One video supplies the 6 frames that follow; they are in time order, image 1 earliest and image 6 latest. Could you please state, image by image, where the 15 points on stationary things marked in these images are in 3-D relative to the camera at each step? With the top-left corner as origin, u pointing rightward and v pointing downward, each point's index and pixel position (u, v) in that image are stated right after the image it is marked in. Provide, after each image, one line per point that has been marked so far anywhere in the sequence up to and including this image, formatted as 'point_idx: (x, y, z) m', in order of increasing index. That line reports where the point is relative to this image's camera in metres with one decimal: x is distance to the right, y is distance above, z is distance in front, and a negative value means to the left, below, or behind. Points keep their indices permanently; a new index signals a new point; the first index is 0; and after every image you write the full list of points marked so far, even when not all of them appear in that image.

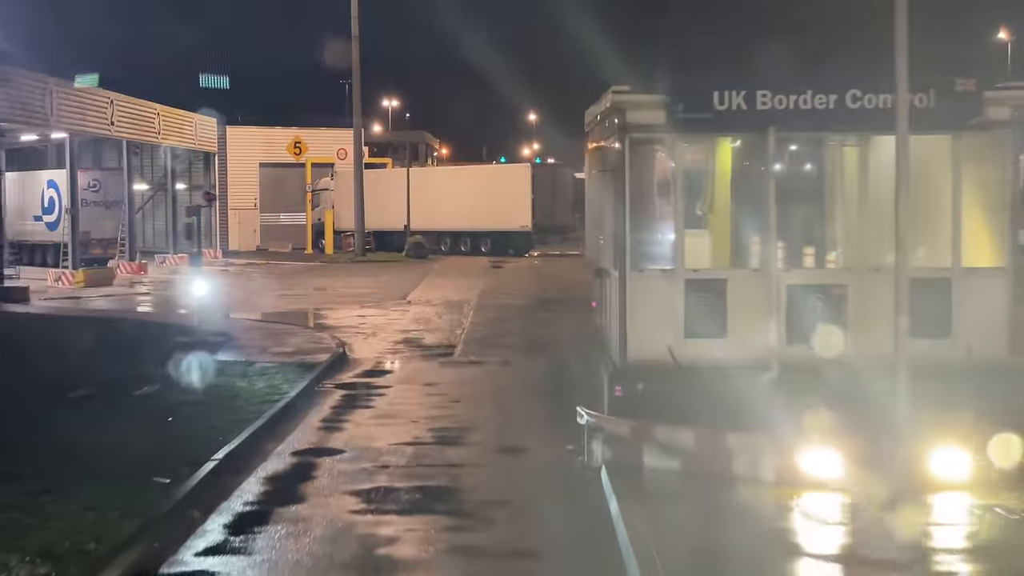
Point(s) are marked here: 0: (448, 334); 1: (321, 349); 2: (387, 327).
0: (-0.9, -0.6, +18.7) m
1: (-2.2, -0.7, +15.9) m
2: (-1.8, -0.6, +19.5) m
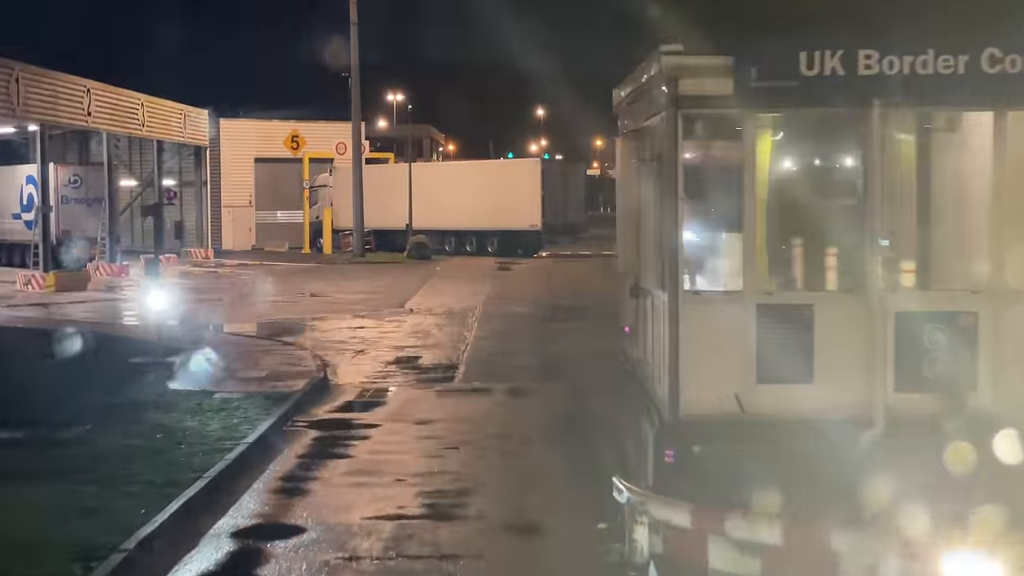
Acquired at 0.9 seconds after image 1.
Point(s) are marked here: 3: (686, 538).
0: (-0.8, -0.7, +16.3) m
1: (-2.1, -0.8, +13.5) m
2: (-1.7, -0.7, +17.2) m
3: (+0.8, -1.1, +6.1) m
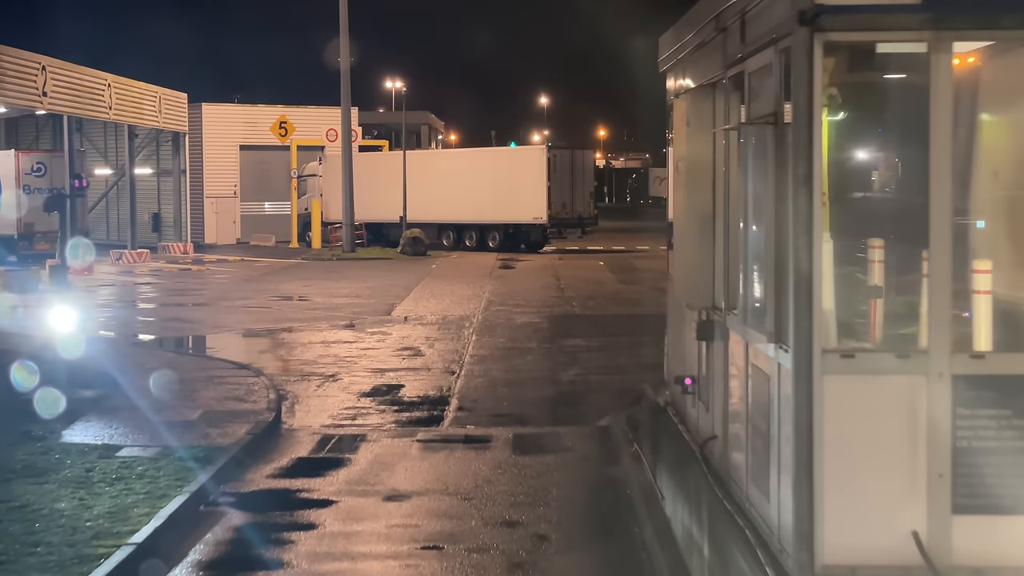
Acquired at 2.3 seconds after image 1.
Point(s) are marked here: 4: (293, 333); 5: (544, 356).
0: (-0.7, -0.9, +13.3) m
1: (-2.1, -1.0, +10.5) m
2: (-1.7, -0.8, +14.2) m
3: (+0.8, -1.3, +3.1) m
4: (-2.8, -0.6, +17.4) m
5: (+0.3, -0.7, +14.5) m
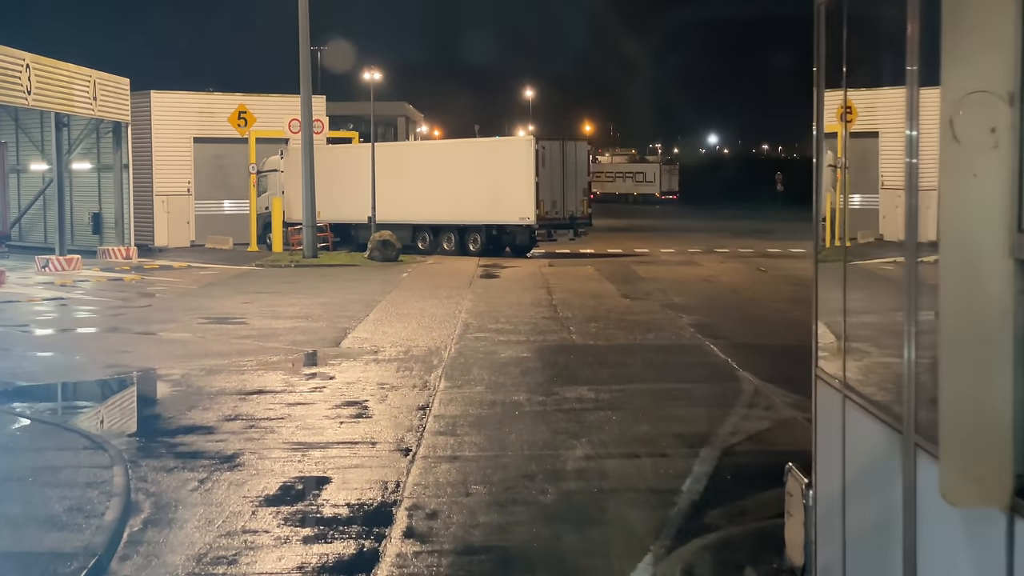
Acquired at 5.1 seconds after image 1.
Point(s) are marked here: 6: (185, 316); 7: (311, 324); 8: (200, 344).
0: (-0.9, -1.1, +9.2) m
1: (-2.2, -1.3, +6.4) m
2: (-1.8, -1.1, +10.1) m
3: (+0.8, -1.6, -1.0) m
4: (-3.0, -0.8, +13.2) m
5: (+0.2, -1.0, +10.4) m
6: (-4.7, -0.4, +19.5) m
7: (-2.6, -0.4, +17.6) m
8: (-3.6, -0.6, +15.9) m
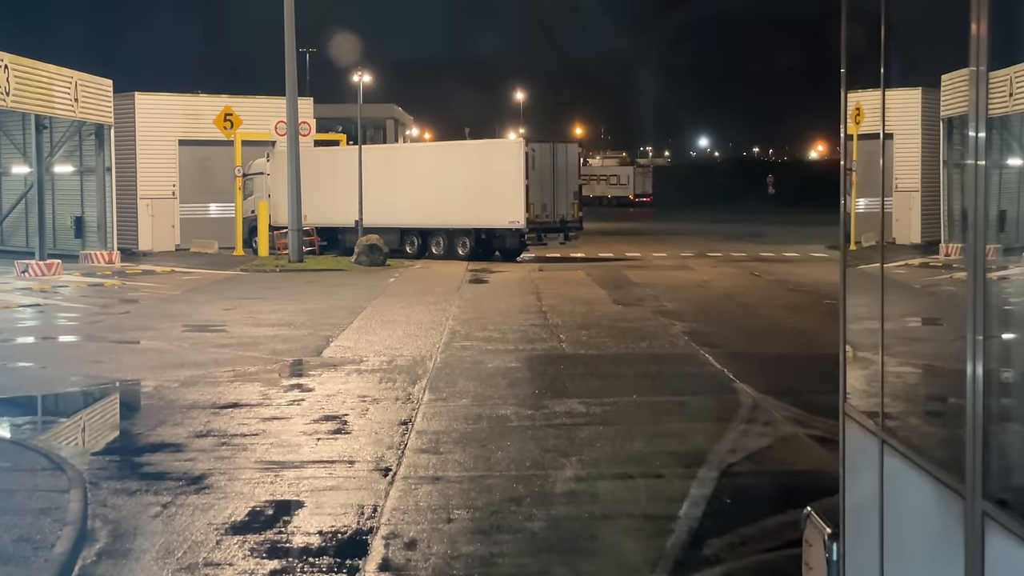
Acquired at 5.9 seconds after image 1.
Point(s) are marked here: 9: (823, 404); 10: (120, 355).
0: (-0.9, -1.2, +8.7) m
1: (-2.2, -1.3, +5.9) m
2: (-1.9, -1.1, +9.5) m
3: (+0.8, -1.6, -1.5) m
4: (-3.1, -0.9, +12.7) m
5: (+0.1, -1.1, +9.9) m
6: (-4.8, -0.5, +19.0) m
7: (-2.7, -0.5, +17.0) m
8: (-3.8, -0.7, +15.4) m
9: (+2.5, -0.9, +10.8) m
10: (-4.4, -0.7, +15.3) m
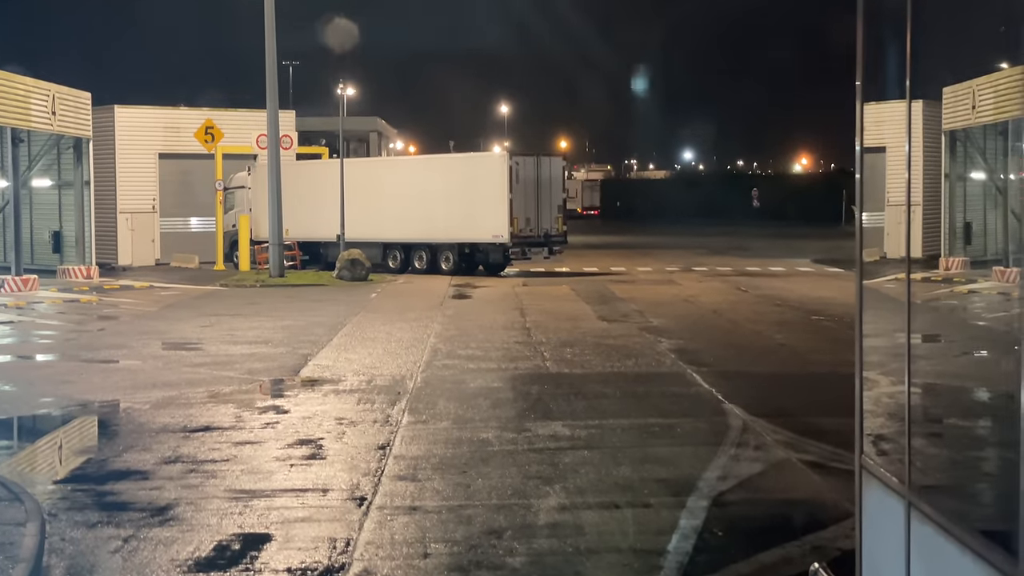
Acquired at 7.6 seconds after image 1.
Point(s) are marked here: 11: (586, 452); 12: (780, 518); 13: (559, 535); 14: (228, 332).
0: (-1.1, -1.3, +8.3) m
1: (-2.3, -1.4, +5.4) m
2: (-2.0, -1.3, +9.1) m
3: (+0.8, -1.7, -1.9) m
4: (-3.2, -1.1, +12.3) m
5: (-0.1, -1.2, +9.5) m
6: (-5.1, -0.7, +18.5) m
7: (-2.9, -0.7, +16.6) m
8: (-3.9, -0.9, +15.0) m
9: (+2.3, -1.1, +10.4) m
10: (-4.6, -0.9, +14.9) m
11: (+0.6, -1.2, +9.5) m
12: (+1.5, -1.3, +7.6) m
13: (+0.3, -1.3, +7.3) m
14: (-3.9, -0.6, +19.0) m
